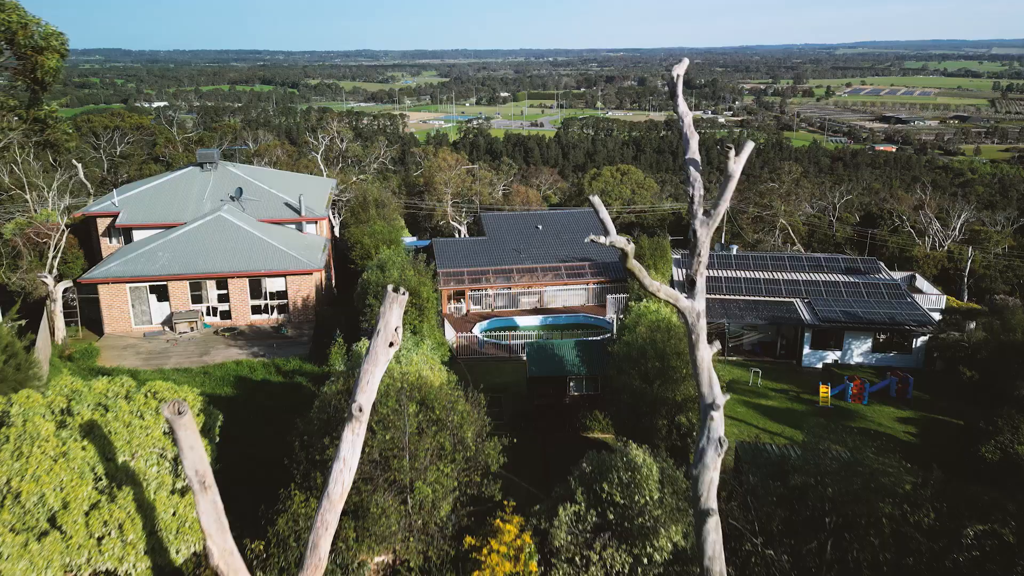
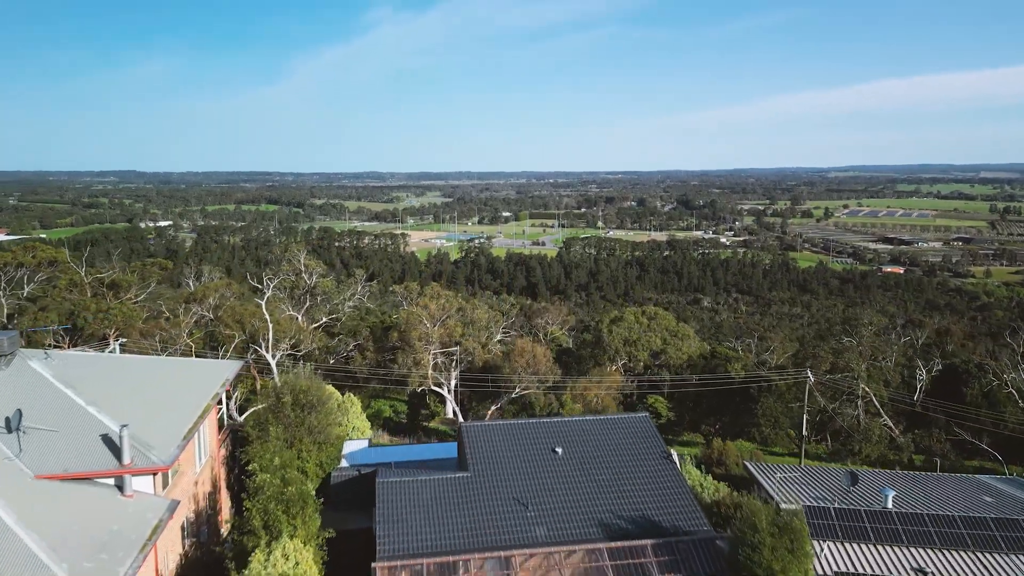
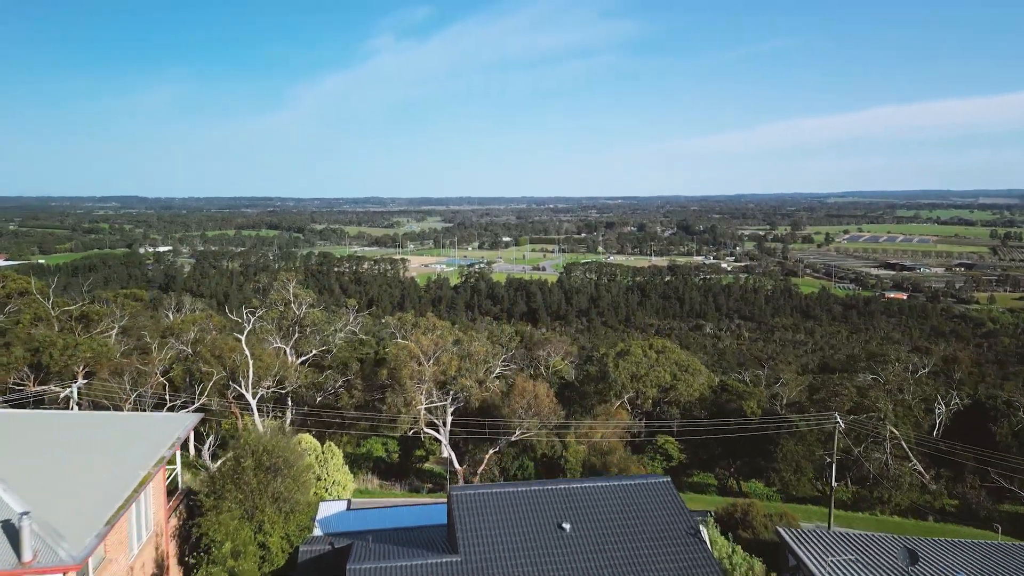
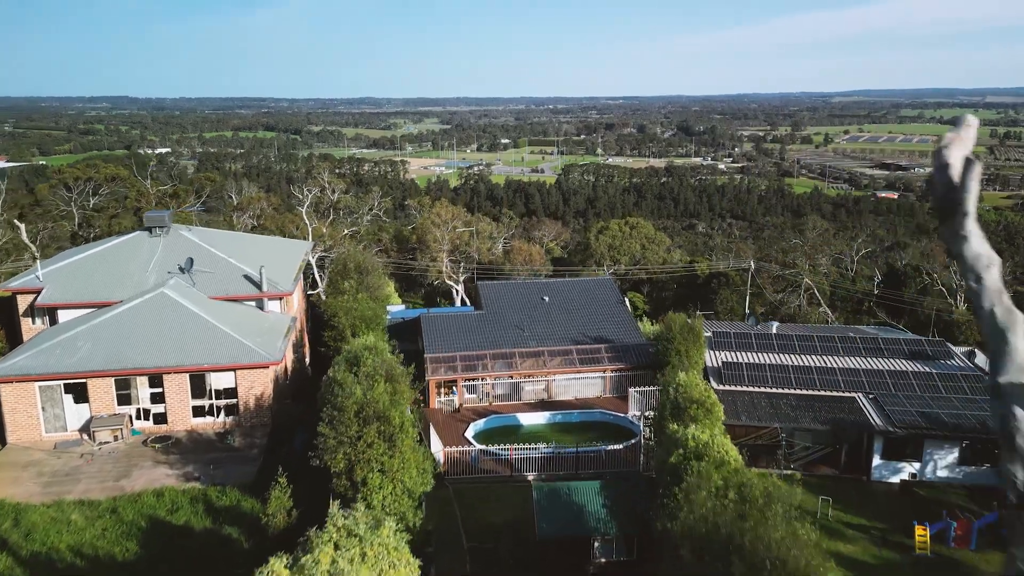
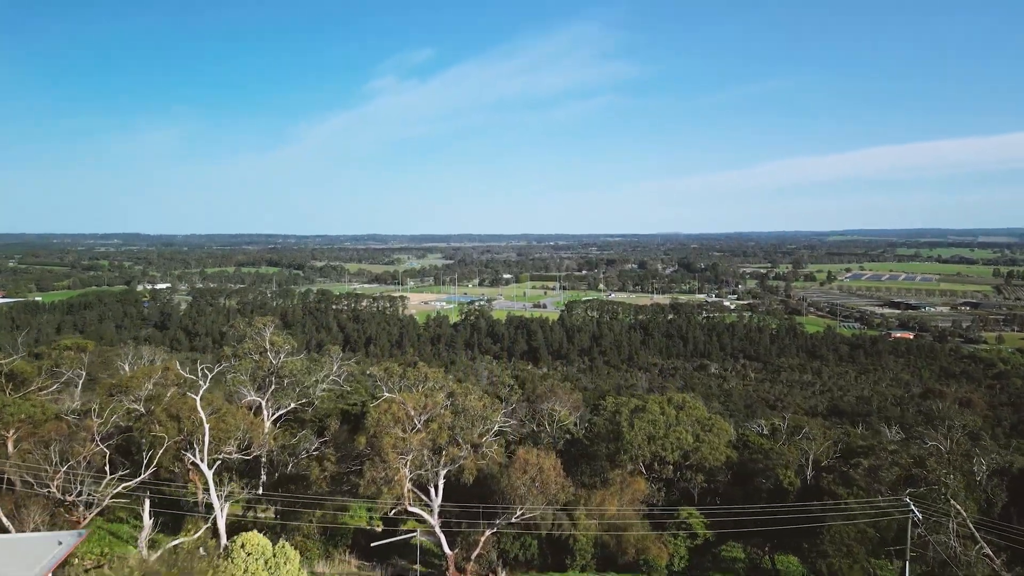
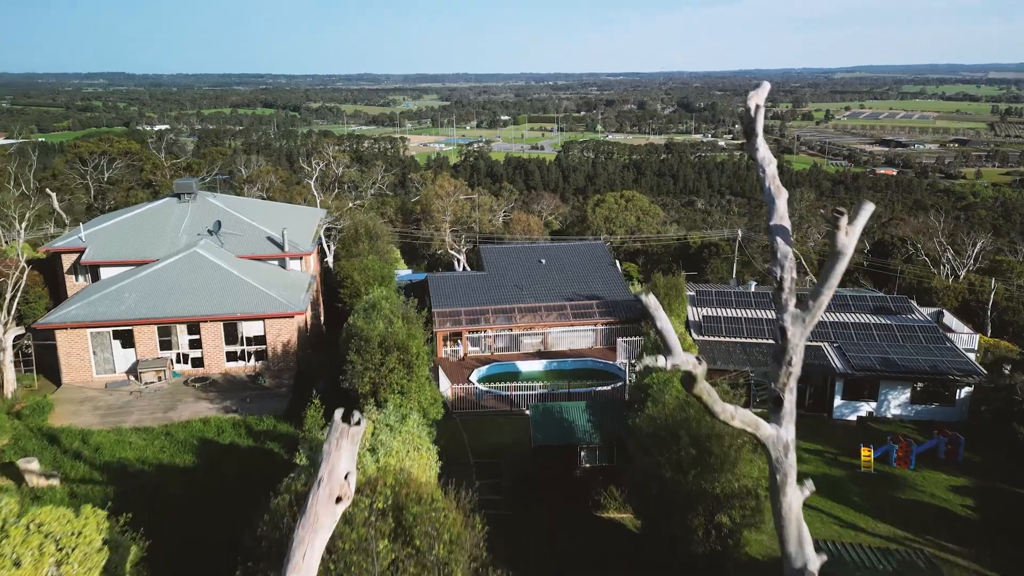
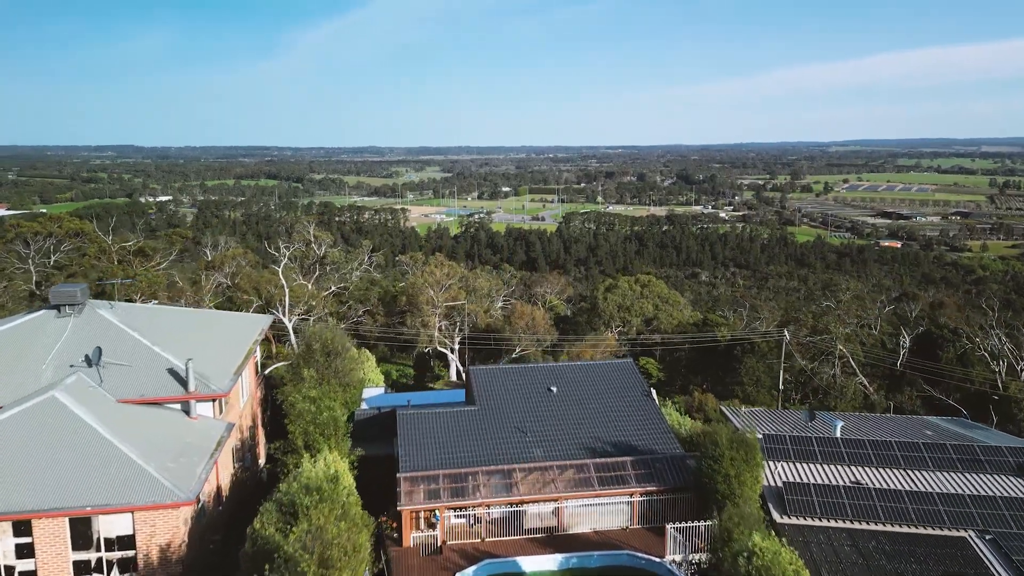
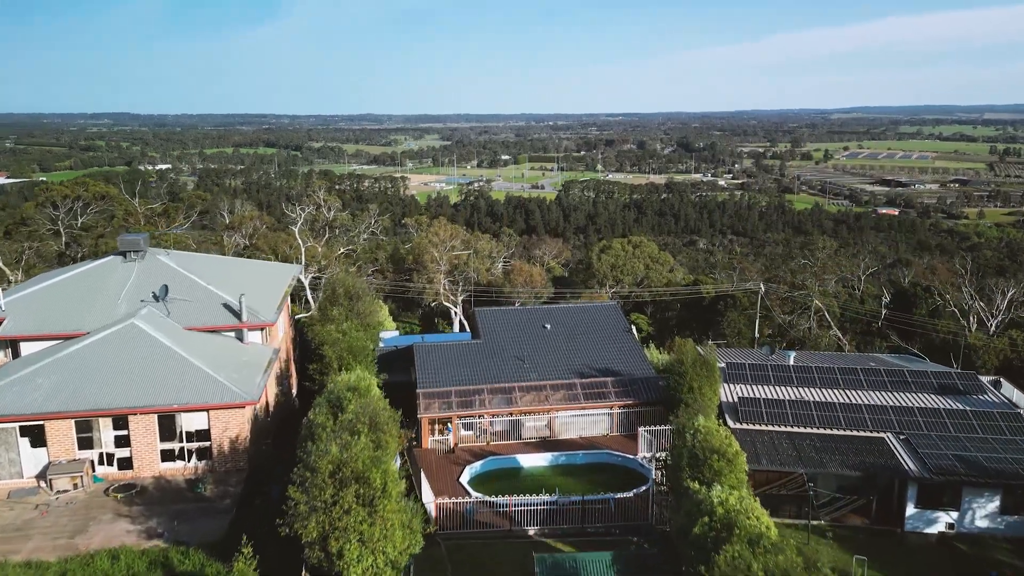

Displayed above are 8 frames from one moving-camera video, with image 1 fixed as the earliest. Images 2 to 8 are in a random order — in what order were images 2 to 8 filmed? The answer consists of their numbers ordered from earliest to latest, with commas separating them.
6, 4, 8, 7, 2, 3, 5
